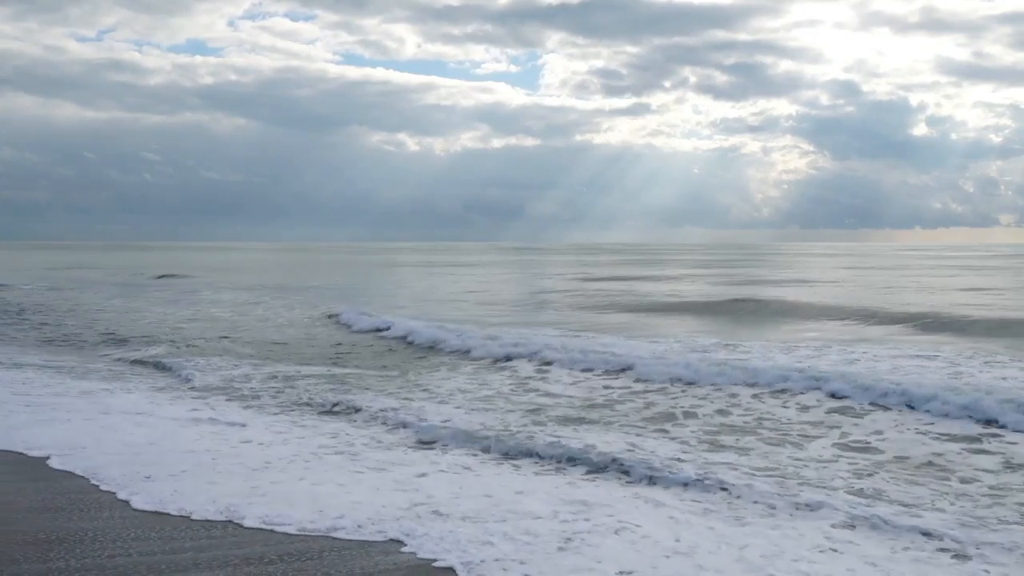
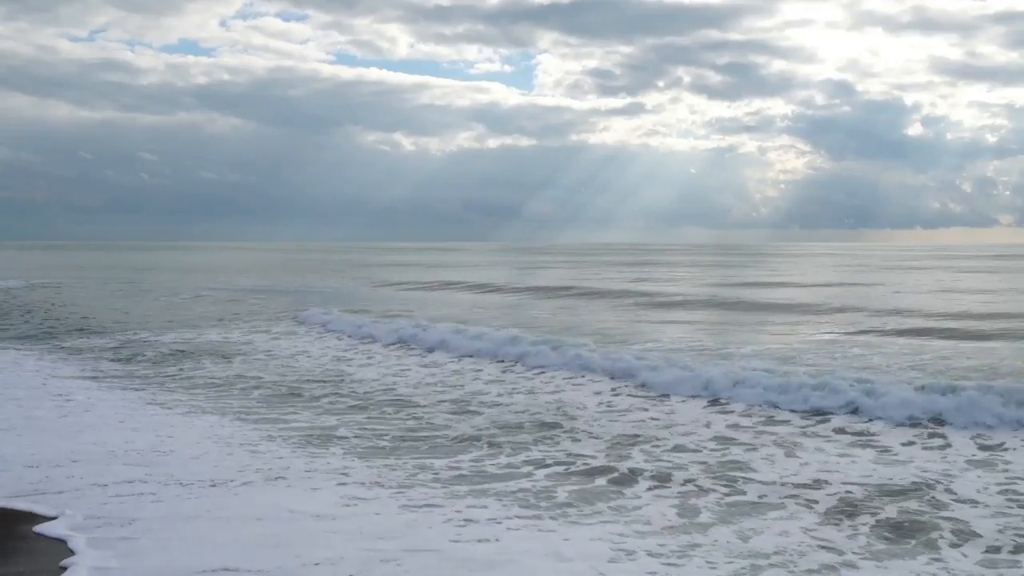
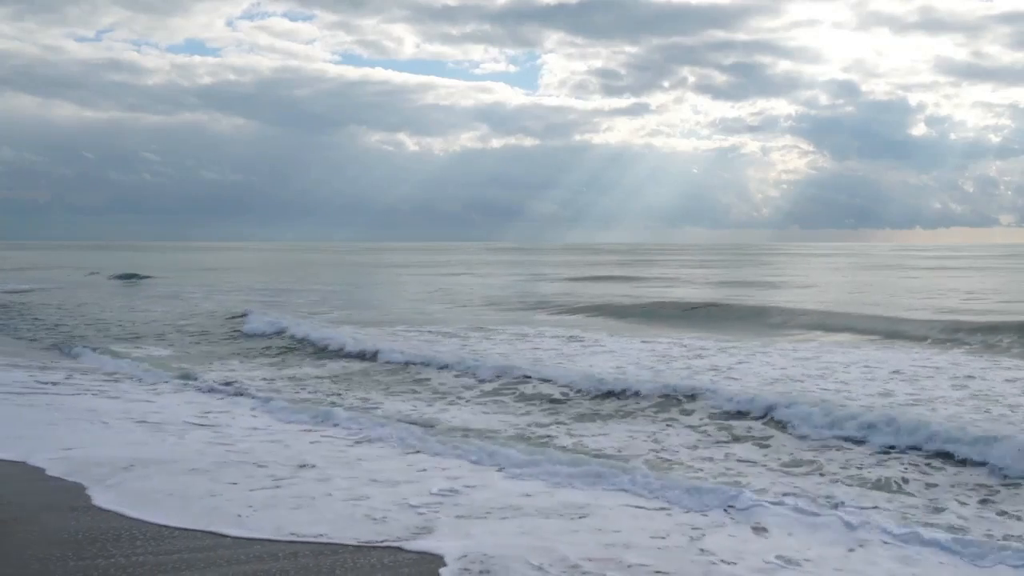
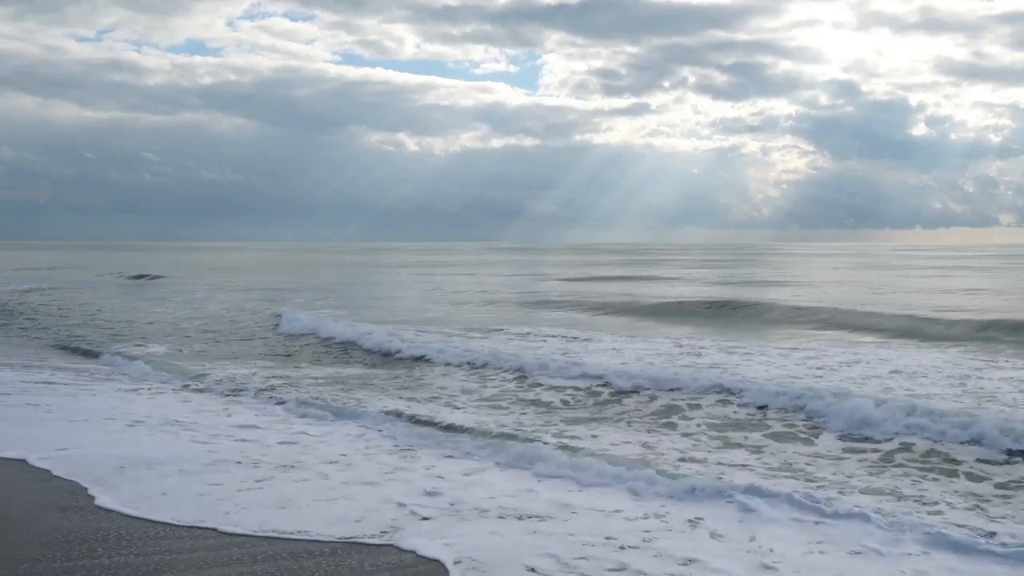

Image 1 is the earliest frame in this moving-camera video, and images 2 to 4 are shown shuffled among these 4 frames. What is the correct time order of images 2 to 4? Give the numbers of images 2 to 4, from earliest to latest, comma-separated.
4, 3, 2
